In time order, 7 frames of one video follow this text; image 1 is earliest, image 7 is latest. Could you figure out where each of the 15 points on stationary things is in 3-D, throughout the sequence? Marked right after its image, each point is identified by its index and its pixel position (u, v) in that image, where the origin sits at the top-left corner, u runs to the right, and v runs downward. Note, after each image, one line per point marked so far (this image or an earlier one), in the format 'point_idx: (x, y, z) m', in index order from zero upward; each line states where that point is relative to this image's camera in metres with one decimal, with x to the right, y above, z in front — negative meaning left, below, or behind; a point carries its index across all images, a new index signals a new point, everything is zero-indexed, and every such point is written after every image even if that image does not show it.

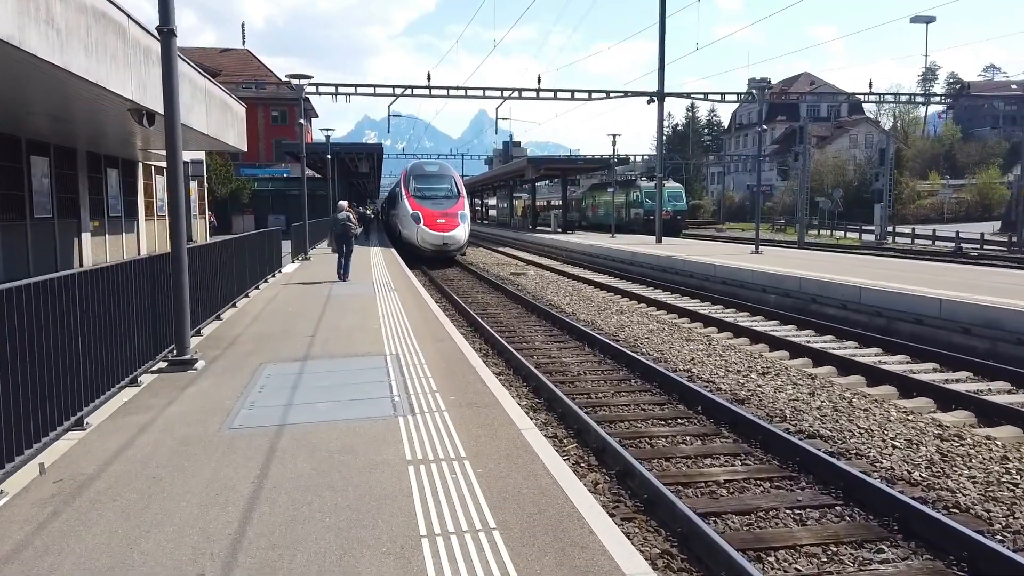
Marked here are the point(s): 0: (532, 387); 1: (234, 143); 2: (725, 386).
0: (+0.3, -1.3, +8.6) m
1: (-7.4, +3.9, +18.4) m
2: (+2.8, -1.3, +8.9) m
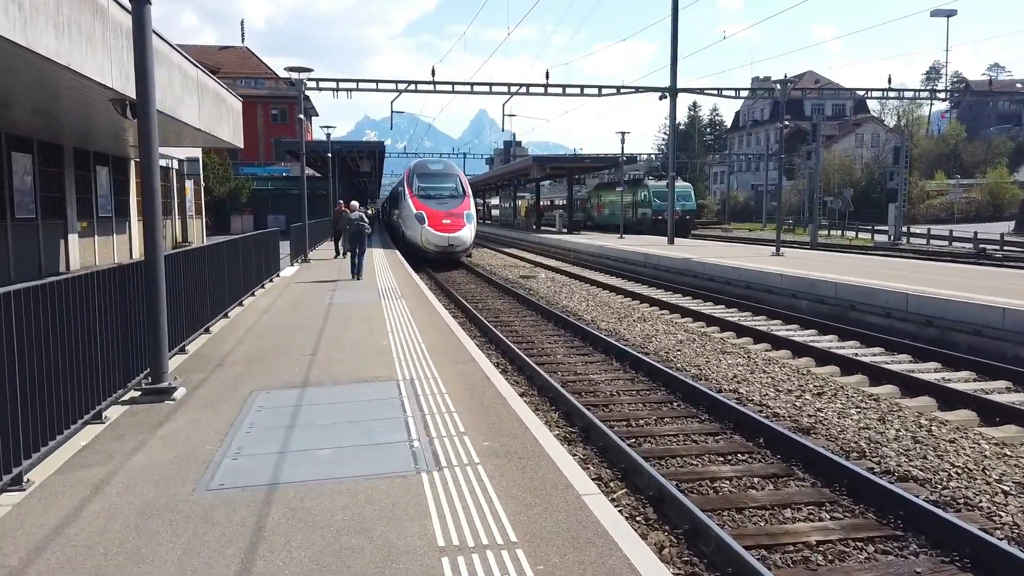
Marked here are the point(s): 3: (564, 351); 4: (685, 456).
0: (+0.6, -1.4, +7.5) m
1: (-7.1, +3.8, +17.3) m
2: (+3.1, -1.4, +7.9) m
3: (+0.8, -1.0, +11.1) m
4: (+1.6, -1.6, +6.5) m
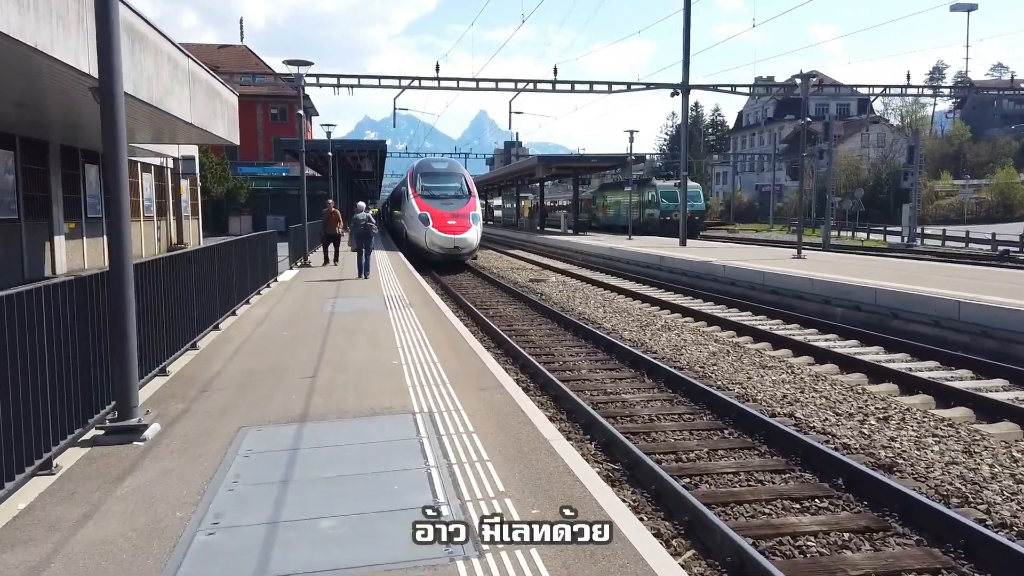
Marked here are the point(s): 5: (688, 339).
0: (+0.9, -1.5, +6.5) m
1: (-6.8, +3.6, +16.3) m
2: (+3.4, -1.5, +6.9) m
3: (+1.1, -1.2, +10.1) m
4: (+1.9, -1.7, +5.4) m
5: (+3.2, -0.9, +12.3) m
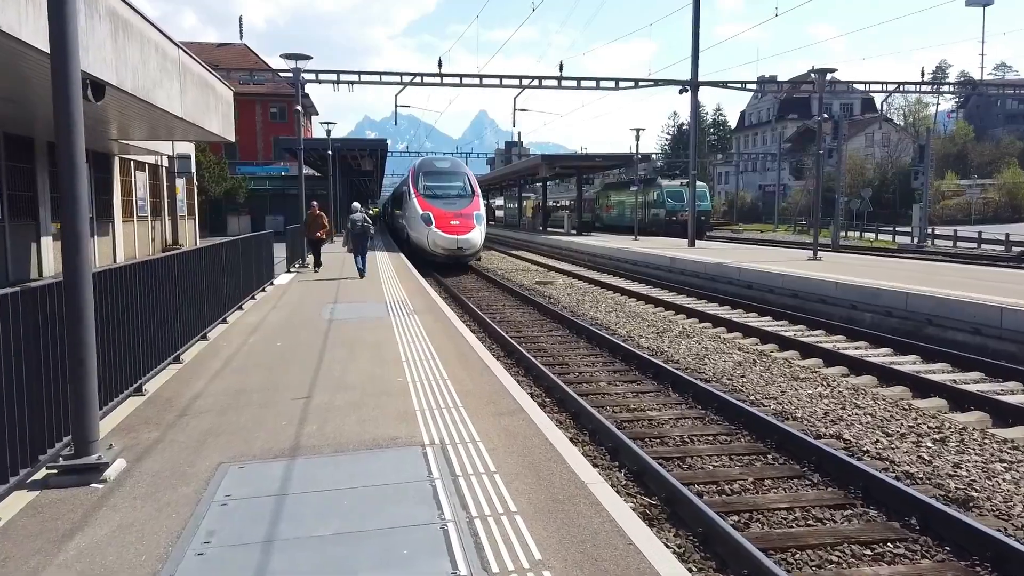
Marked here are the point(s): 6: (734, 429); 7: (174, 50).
0: (+1.1, -1.6, +5.8) m
1: (-6.7, +3.5, +15.6) m
2: (+3.6, -1.6, +6.1) m
3: (+1.3, -1.2, +9.3) m
4: (+2.1, -1.8, +4.7) m
5: (+3.3, -1.0, +11.6) m
6: (+2.3, -1.5, +7.2) m
7: (-5.9, +4.1, +12.0) m
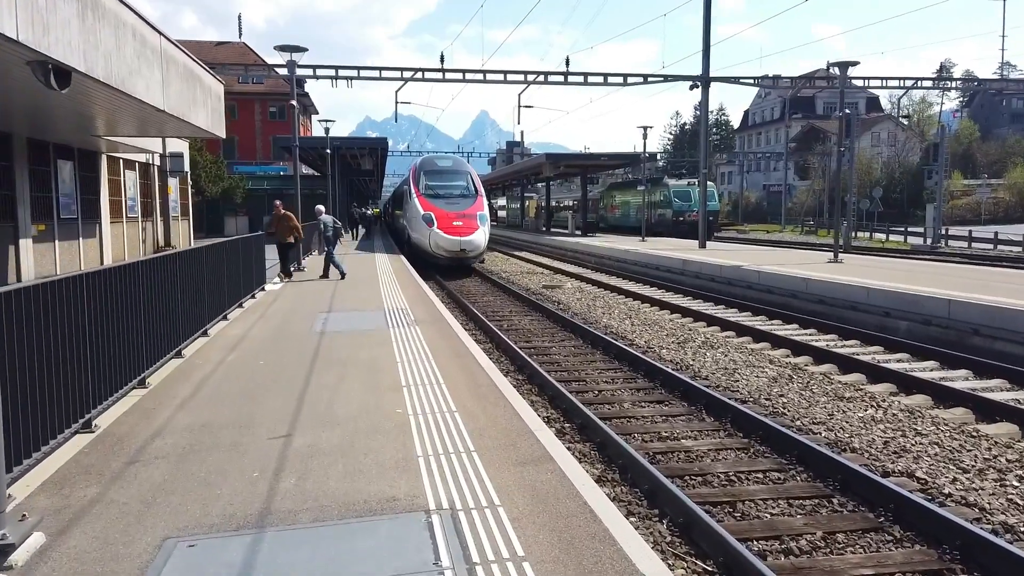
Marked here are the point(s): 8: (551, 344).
0: (+1.2, -1.7, +4.8) m
1: (-6.5, +3.4, +14.6) m
2: (+3.7, -1.7, +5.1) m
3: (+1.5, -1.3, +8.3) m
4: (+2.2, -1.9, +3.7) m
5: (+3.5, -1.1, +10.6) m
6: (+2.5, -1.6, +6.2) m
7: (-5.8, +4.0, +11.1) m
8: (+0.7, -1.0, +11.8) m
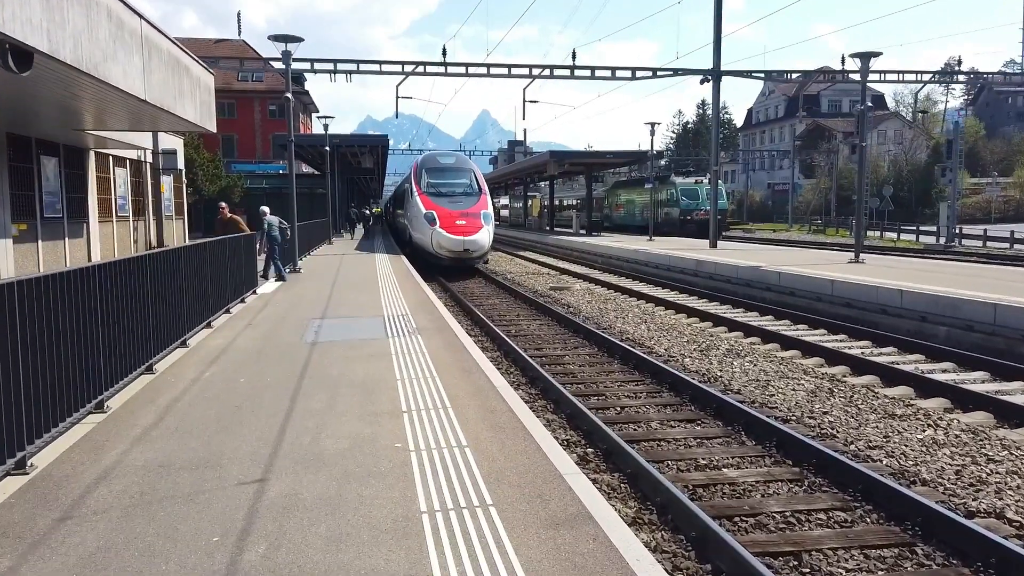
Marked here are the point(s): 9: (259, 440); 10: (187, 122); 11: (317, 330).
0: (+1.4, -1.7, +3.9) m
1: (-6.3, +3.4, +13.7) m
2: (+3.8, -1.8, +4.2) m
3: (+1.6, -1.4, +7.5) m
4: (+2.4, -1.9, +2.8) m
5: (+3.6, -1.2, +9.7) m
6: (+2.6, -1.6, +5.3) m
7: (-5.6, +4.0, +10.2) m
8: (+0.8, -1.0, +11.0) m
9: (-1.8, -1.0, +5.1) m
10: (-6.4, +3.3, +13.5) m
11: (-2.7, -0.6, +9.7) m
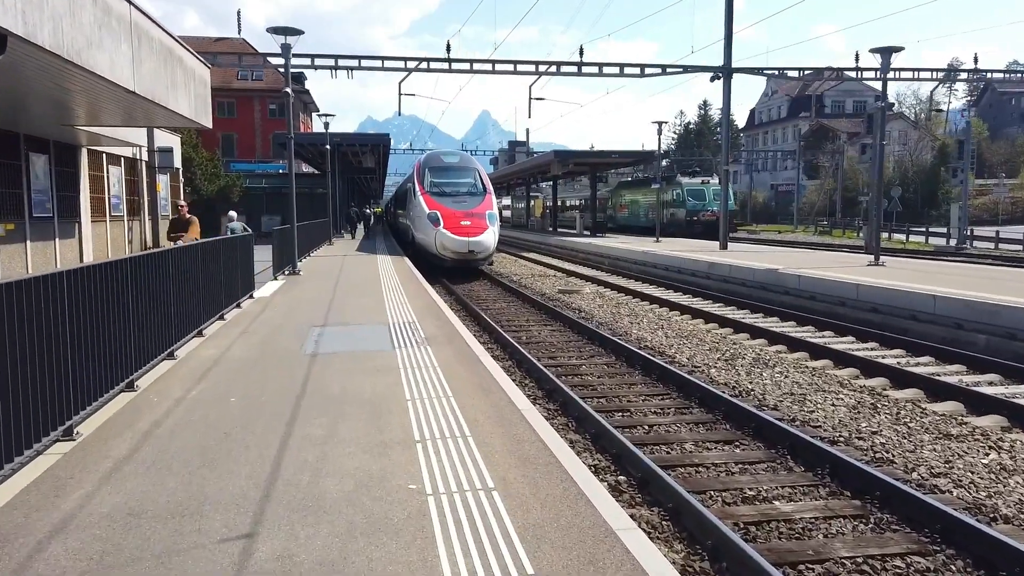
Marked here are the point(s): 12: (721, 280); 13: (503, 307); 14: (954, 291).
0: (+1.5, -1.8, +3.2) m
1: (-6.1, +3.3, +13.1) m
2: (+4.0, -1.9, +3.6) m
3: (+1.8, -1.5, +6.8) m
4: (+2.6, -2.0, +2.2) m
5: (+3.8, -1.2, +9.0) m
6: (+2.8, -1.7, +4.6) m
7: (-5.4, +3.9, +9.5) m
8: (+1.0, -1.1, +10.3) m
9: (-1.7, -1.1, +4.4) m
10: (-6.2, +3.2, +12.9) m
11: (-2.5, -0.6, +9.1) m
12: (+5.7, +0.2, +18.7) m
13: (-0.2, -0.5, +16.1) m
14: (+8.3, -0.1, +13.0) m
